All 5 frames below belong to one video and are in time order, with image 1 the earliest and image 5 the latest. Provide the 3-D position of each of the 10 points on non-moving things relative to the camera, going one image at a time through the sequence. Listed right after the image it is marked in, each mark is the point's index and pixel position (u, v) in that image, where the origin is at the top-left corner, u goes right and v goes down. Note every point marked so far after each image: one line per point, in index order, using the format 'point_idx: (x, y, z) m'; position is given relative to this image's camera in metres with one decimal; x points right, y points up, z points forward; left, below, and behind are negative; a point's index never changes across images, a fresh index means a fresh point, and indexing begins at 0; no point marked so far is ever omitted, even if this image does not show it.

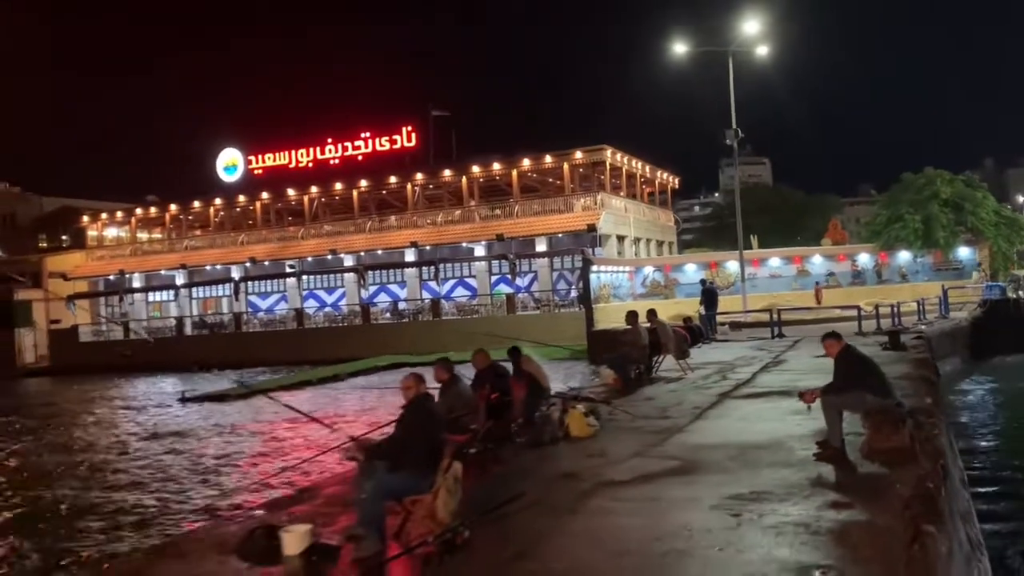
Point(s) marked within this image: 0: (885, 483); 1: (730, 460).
0: (+2.3, -1.2, +5.4) m
1: (+1.6, -1.2, +6.3) m
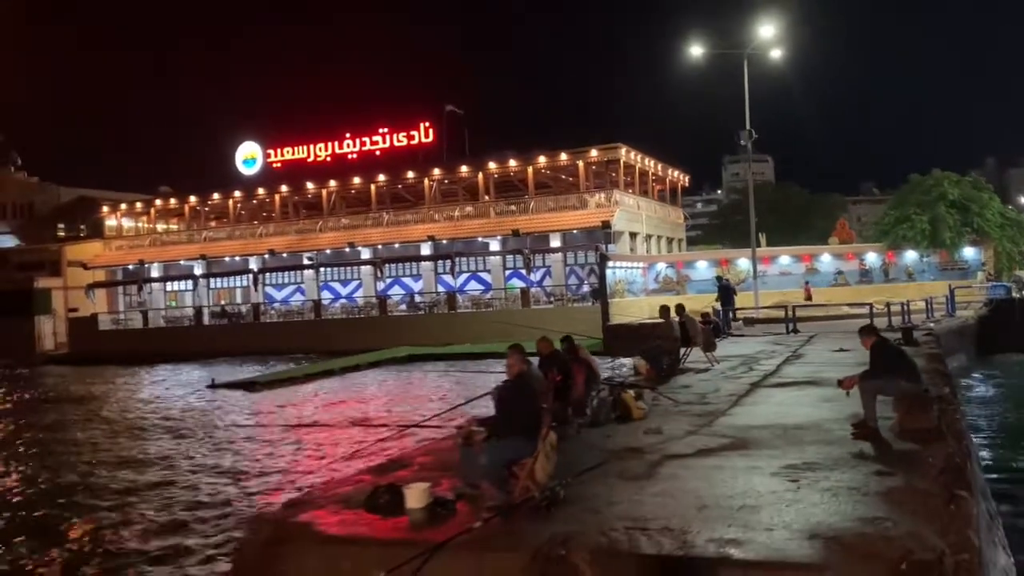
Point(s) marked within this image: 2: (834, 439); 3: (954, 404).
0: (+2.9, -1.2, +6.2) m
1: (+2.1, -1.2, +7.1) m
2: (+2.5, -1.2, +6.9) m
3: (+4.3, -1.1, +8.6) m
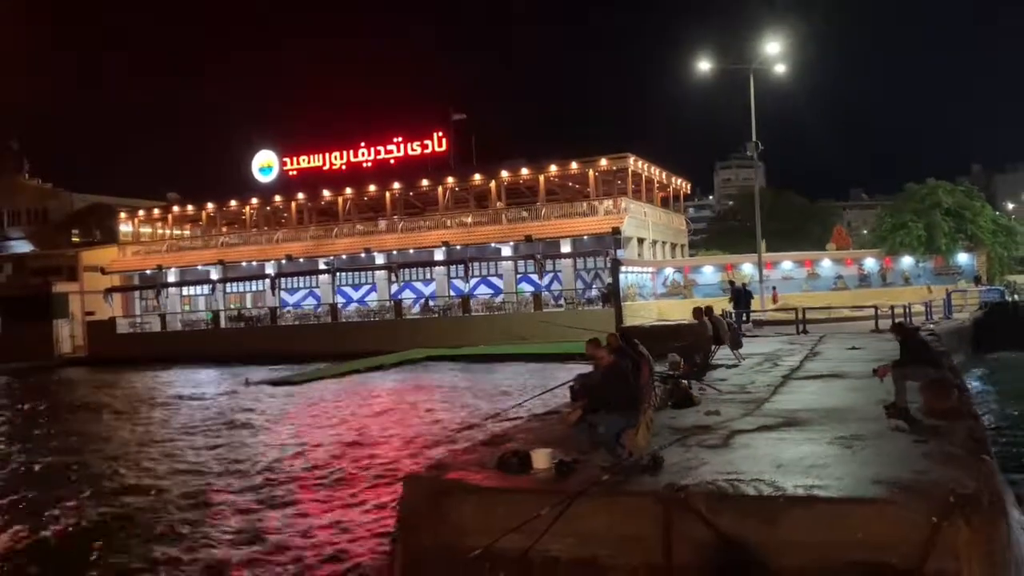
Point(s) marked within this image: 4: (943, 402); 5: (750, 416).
0: (+3.7, -1.2, +7.4) m
1: (+2.9, -1.2, +8.3) m
2: (+3.3, -1.2, +8.1) m
3: (+5.1, -1.2, +9.8) m
4: (+3.9, -1.0, +8.1) m
5: (+2.3, -1.3, +8.6) m
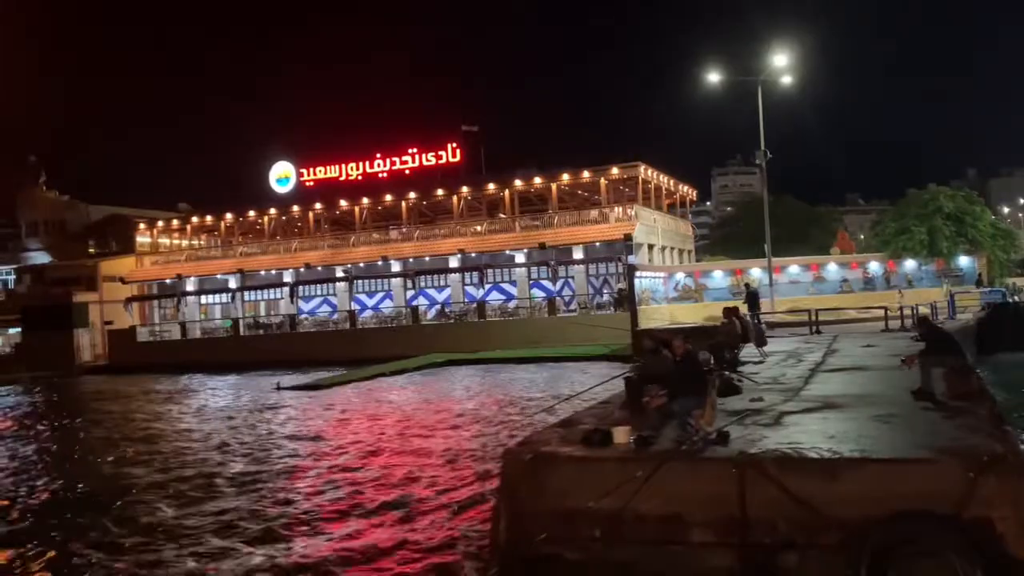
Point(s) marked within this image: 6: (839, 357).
0: (+4.4, -1.2, +8.4) m
1: (+3.7, -1.2, +9.3) m
2: (+4.0, -1.2, +9.1) m
3: (+5.8, -1.1, +10.8) m
4: (+4.7, -1.0, +9.1) m
5: (+3.0, -1.2, +9.6) m
6: (+5.5, -1.2, +14.8) m
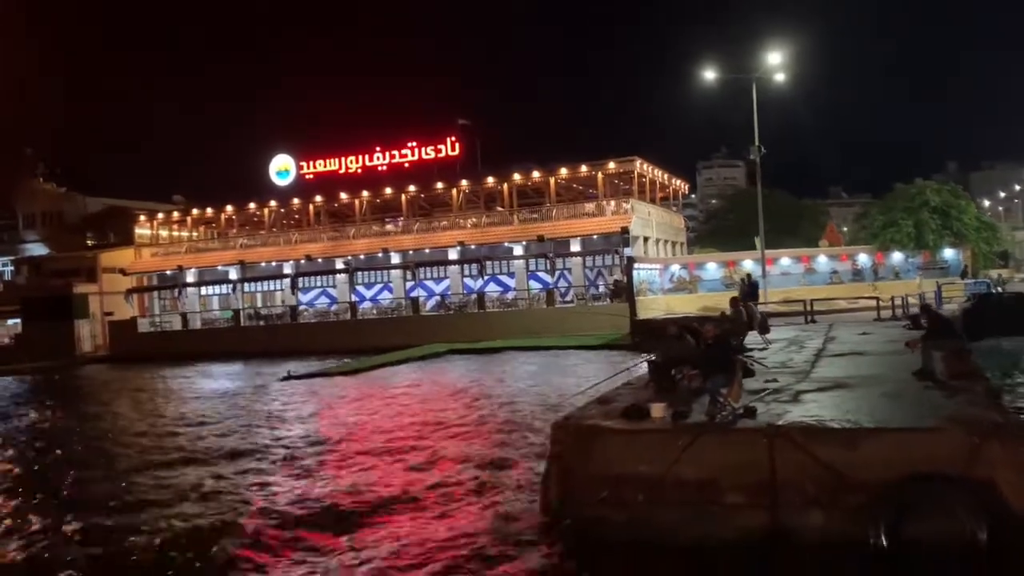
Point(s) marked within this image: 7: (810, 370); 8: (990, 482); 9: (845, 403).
0: (+4.8, -1.1, +9.3) m
1: (+4.1, -1.1, +10.2) m
2: (+4.5, -1.1, +10.0) m
3: (+6.2, -1.0, +11.8) m
4: (+5.1, -0.9, +10.0) m
5: (+3.5, -1.1, +10.5) m
6: (+5.8, -1.0, +15.7) m
7: (+4.0, -1.1, +11.8) m
8: (+3.7, -1.5, +6.8) m
9: (+3.3, -1.1, +8.7) m
